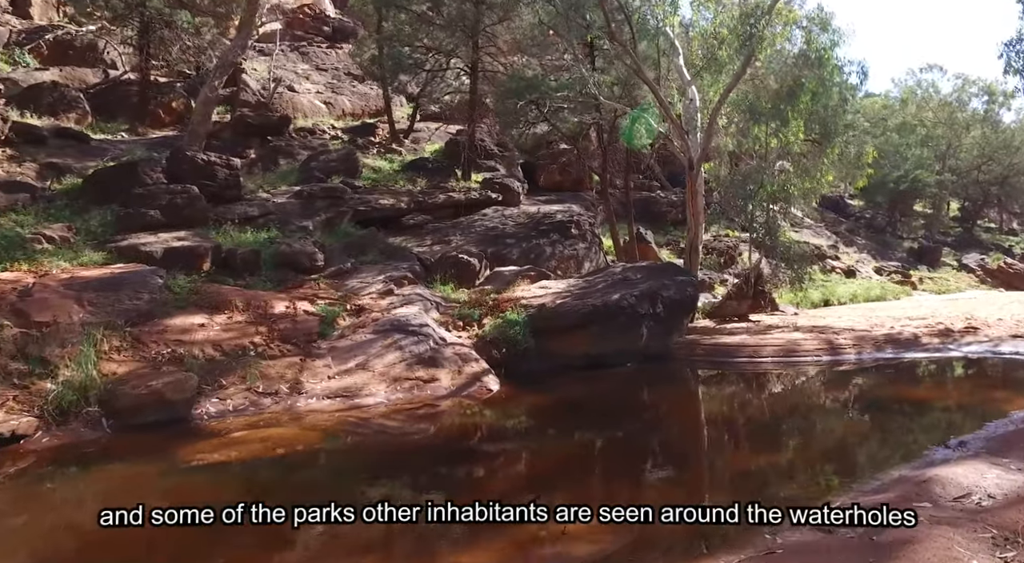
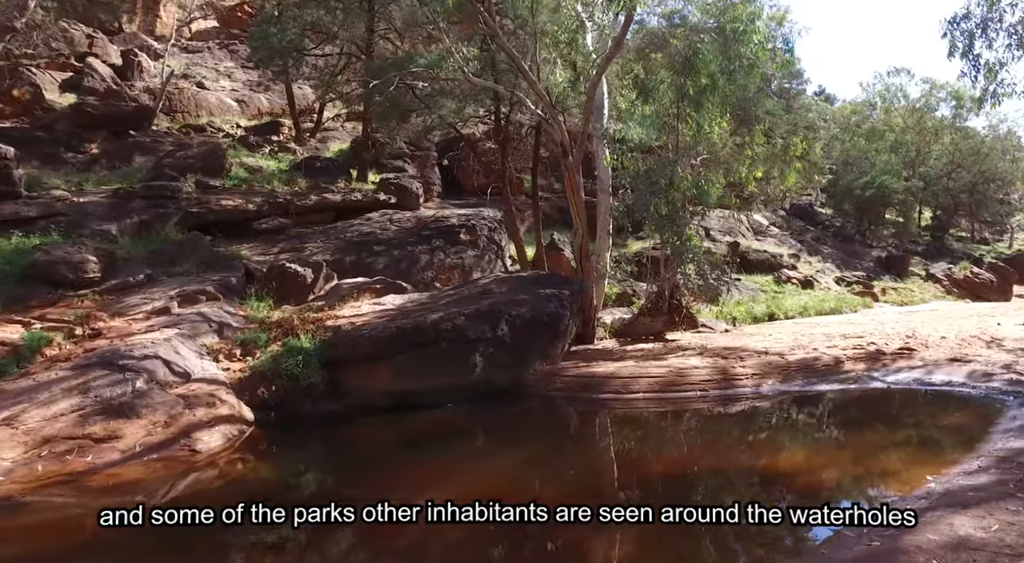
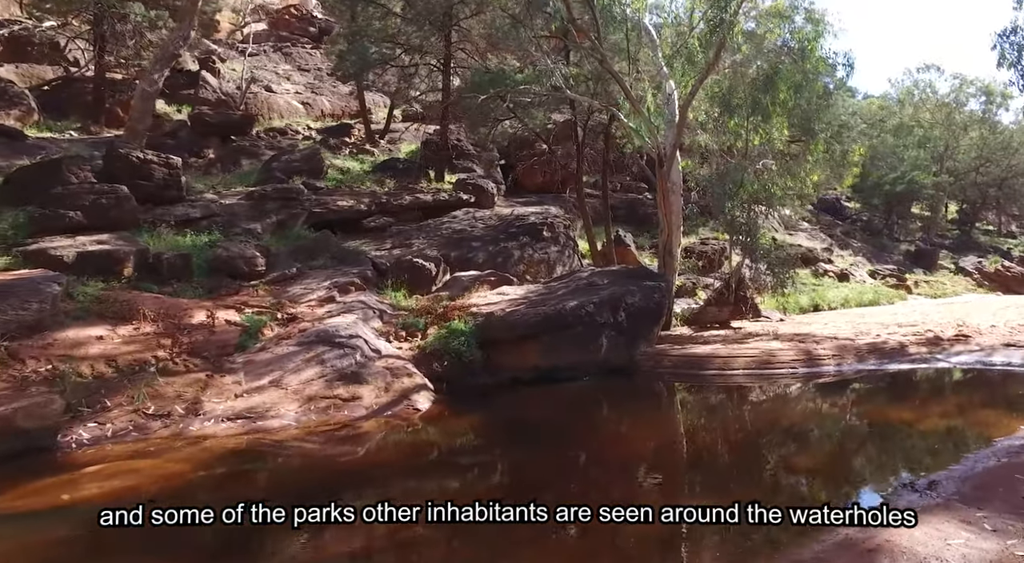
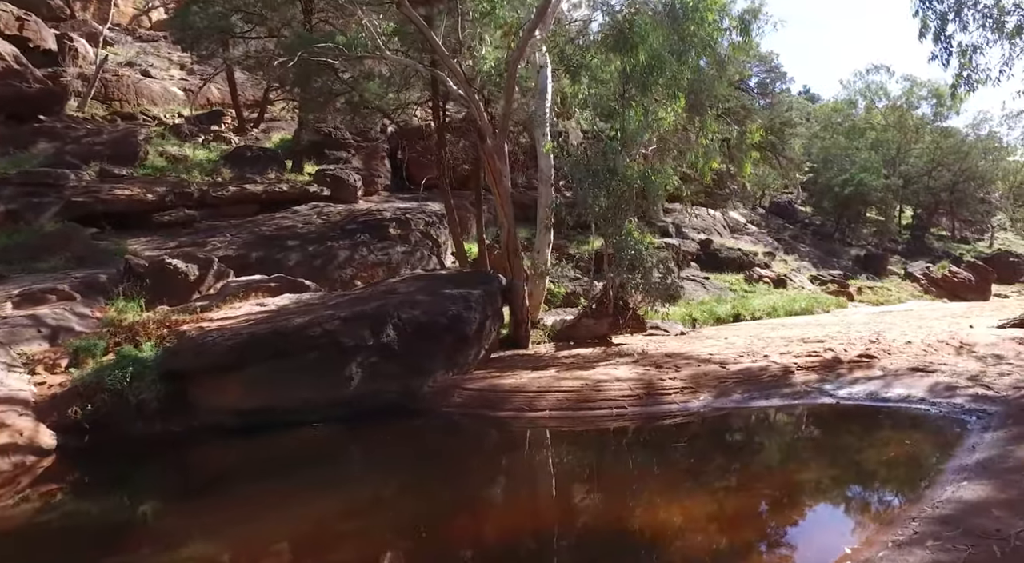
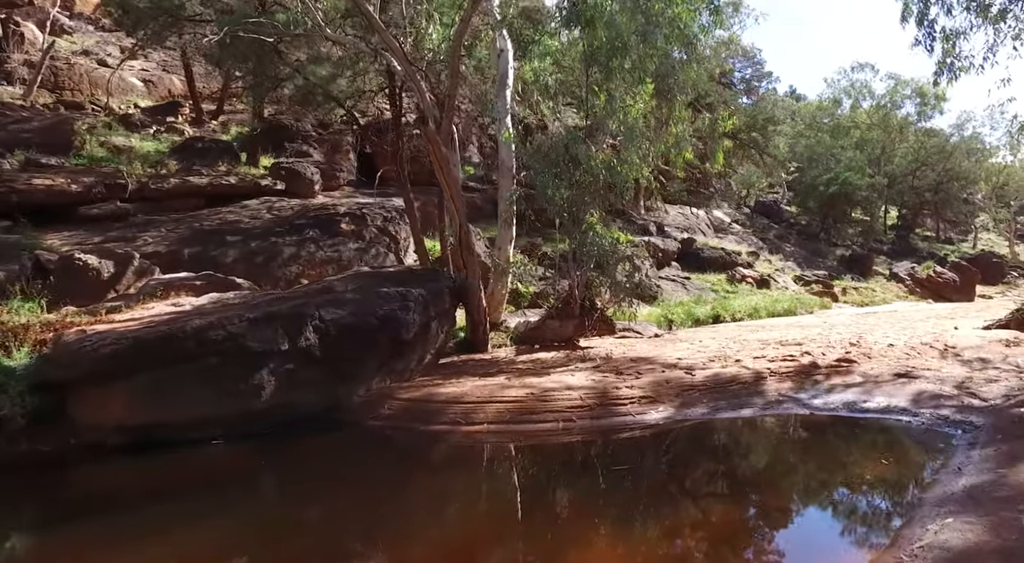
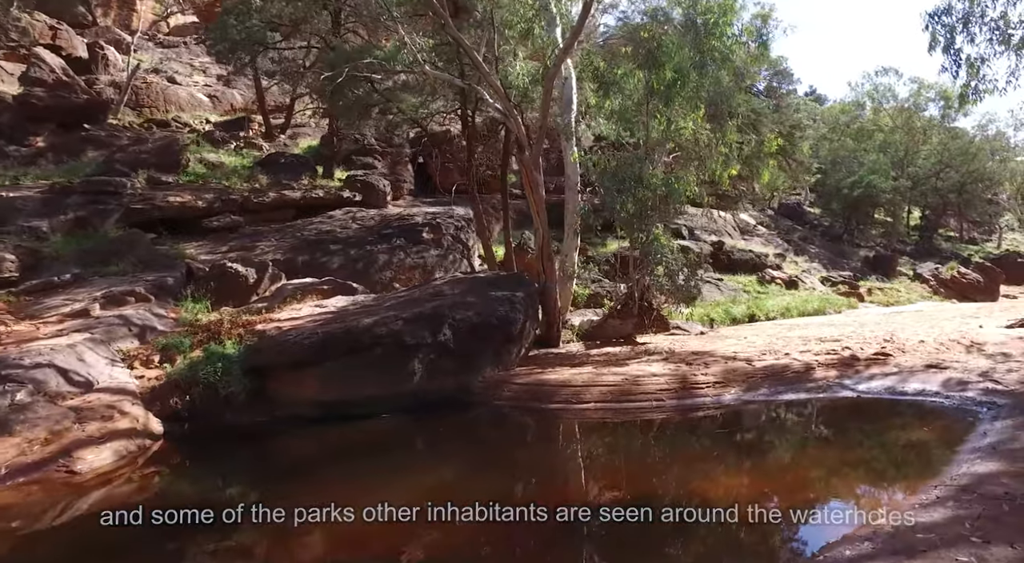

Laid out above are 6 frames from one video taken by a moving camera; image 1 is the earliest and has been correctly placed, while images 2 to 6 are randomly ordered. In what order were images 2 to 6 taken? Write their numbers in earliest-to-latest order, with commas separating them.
3, 2, 6, 4, 5
